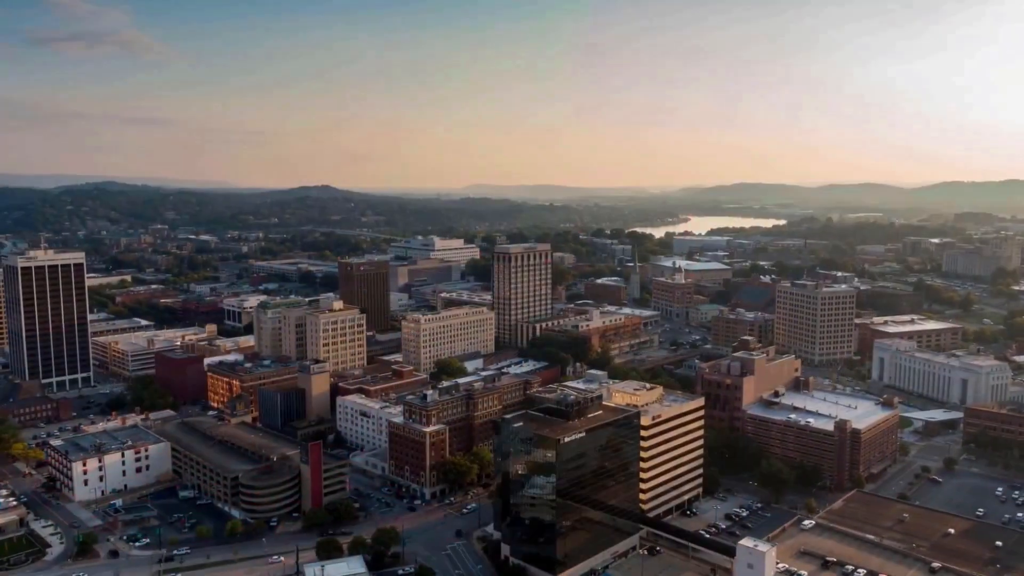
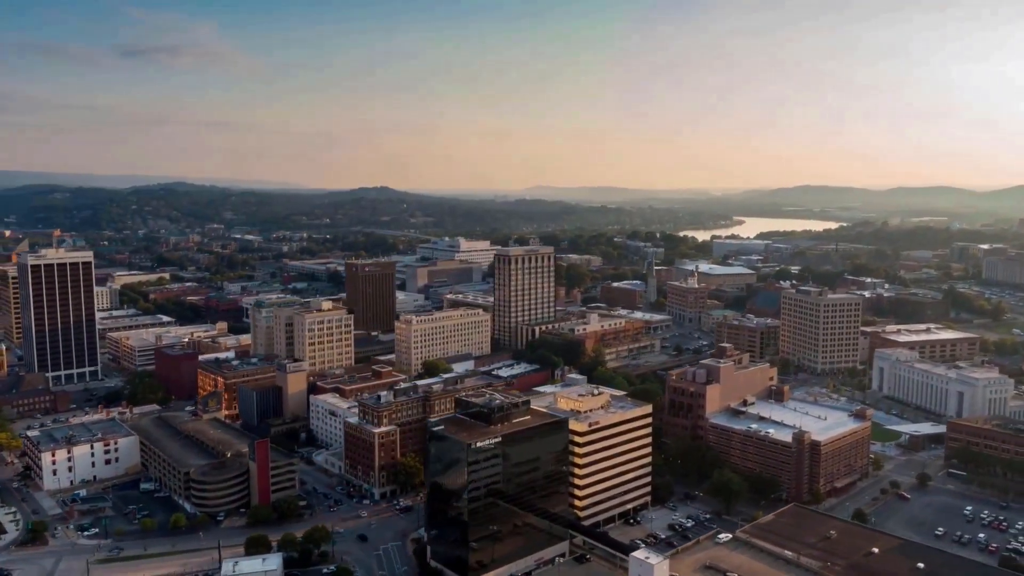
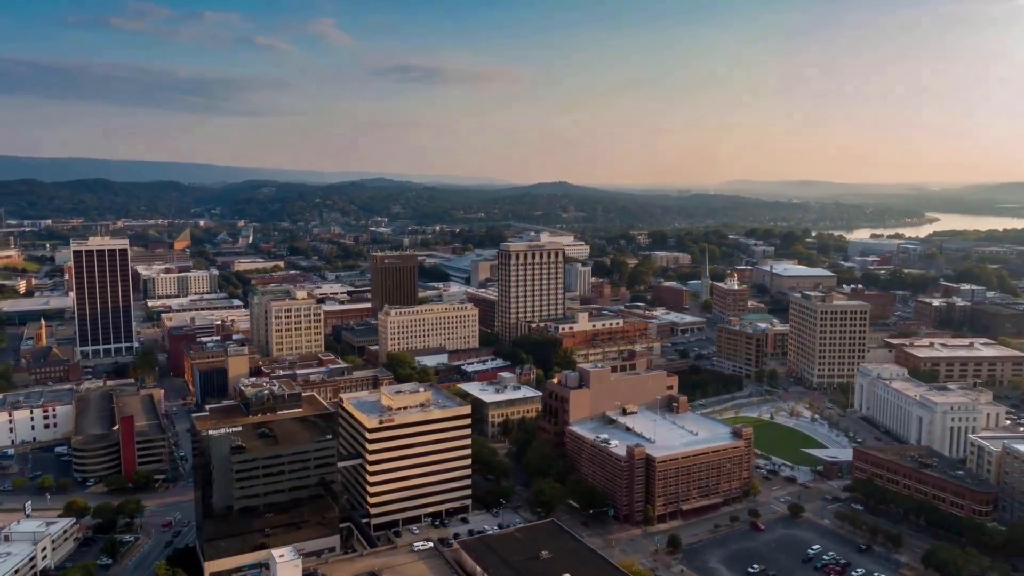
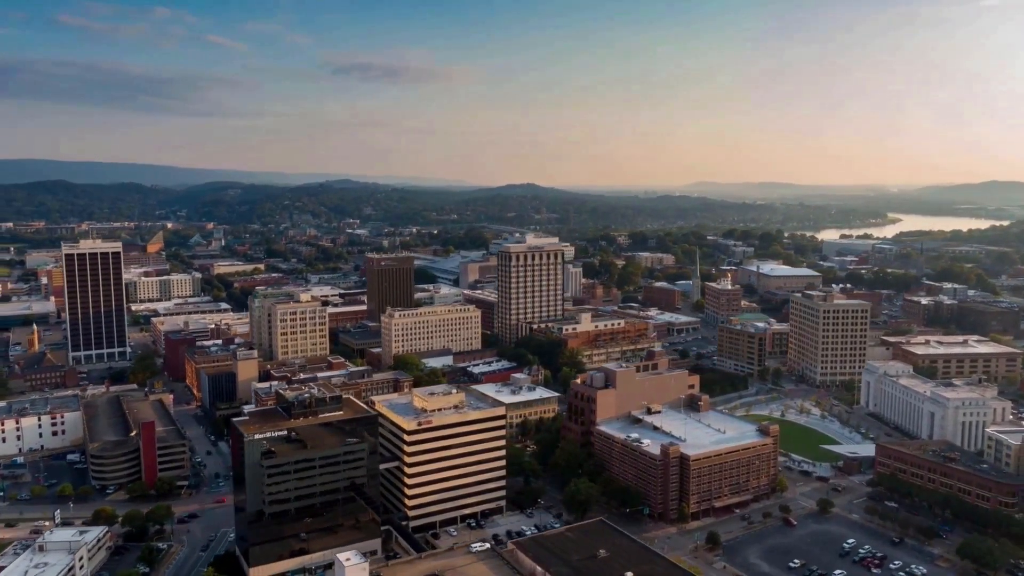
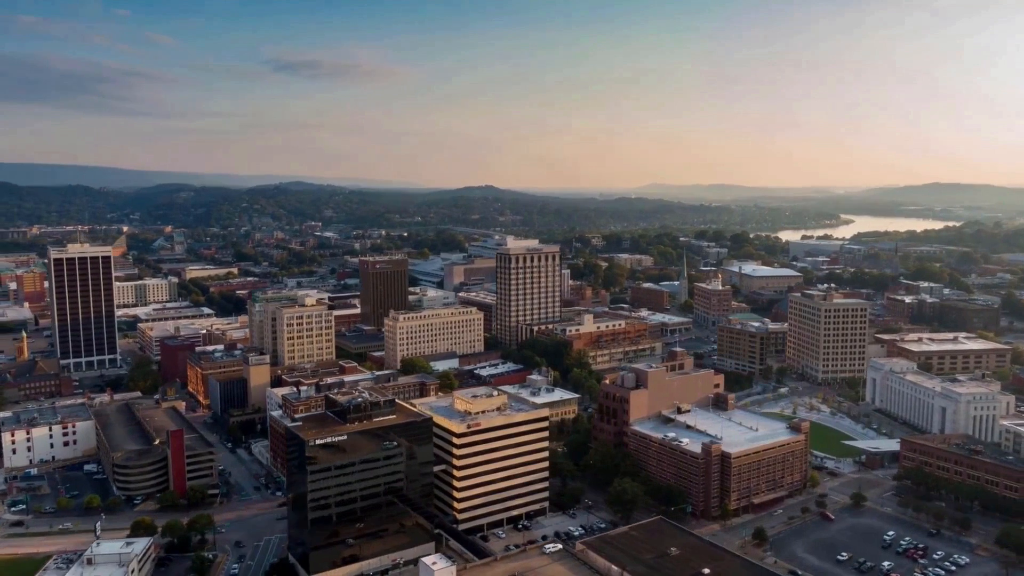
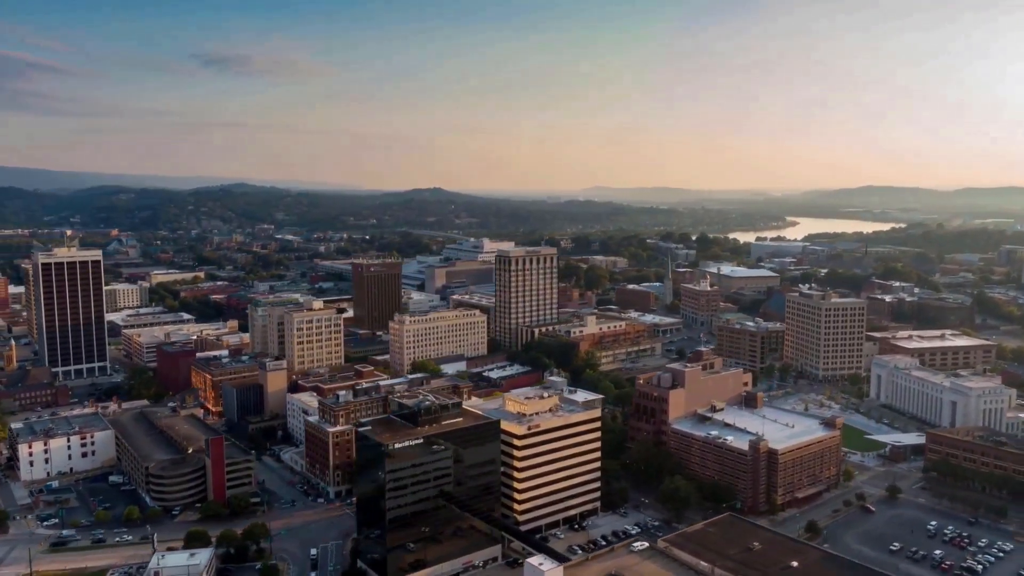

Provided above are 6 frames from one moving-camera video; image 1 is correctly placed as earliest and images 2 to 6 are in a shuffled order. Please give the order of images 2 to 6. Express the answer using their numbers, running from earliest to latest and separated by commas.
2, 6, 5, 4, 3
